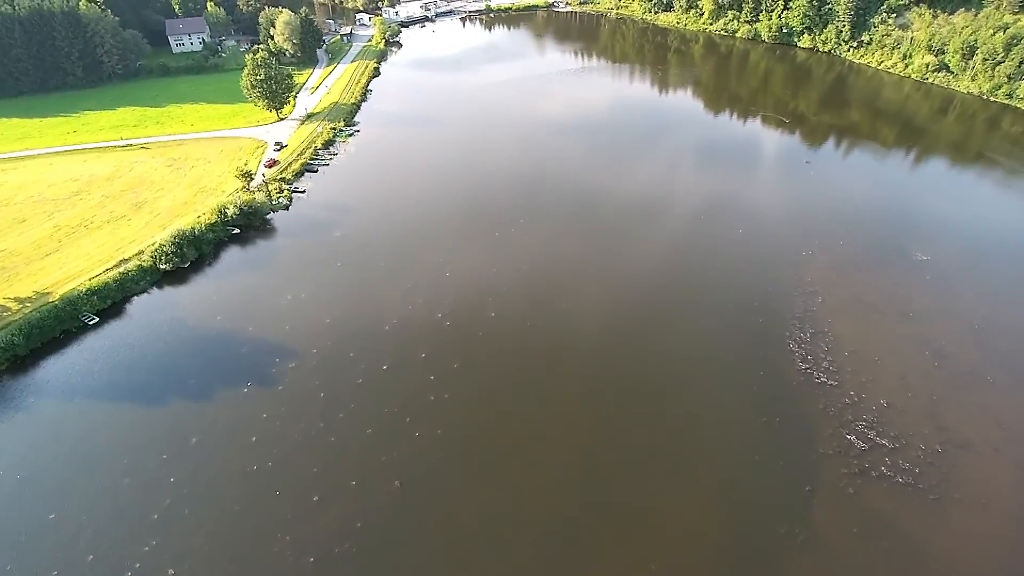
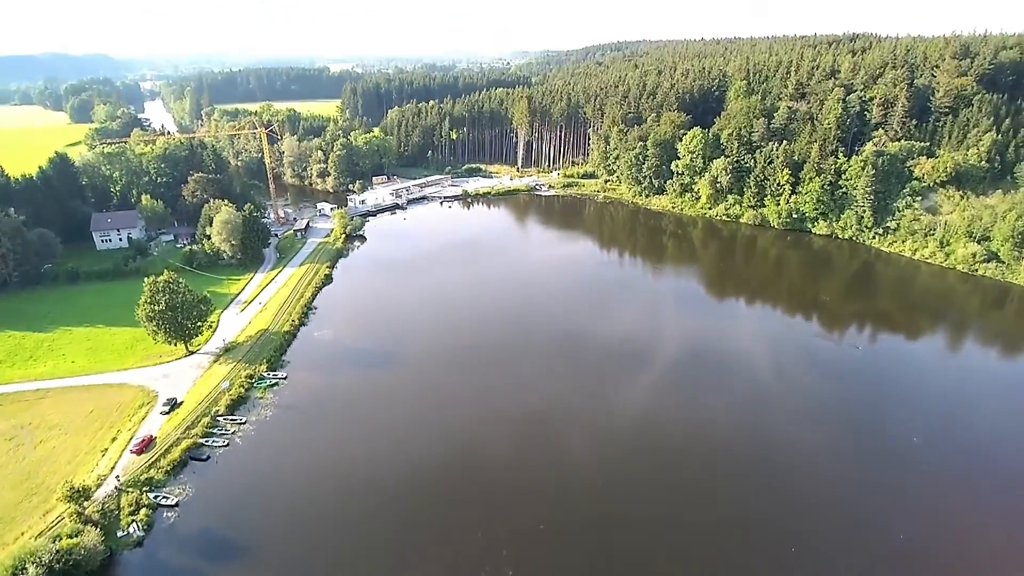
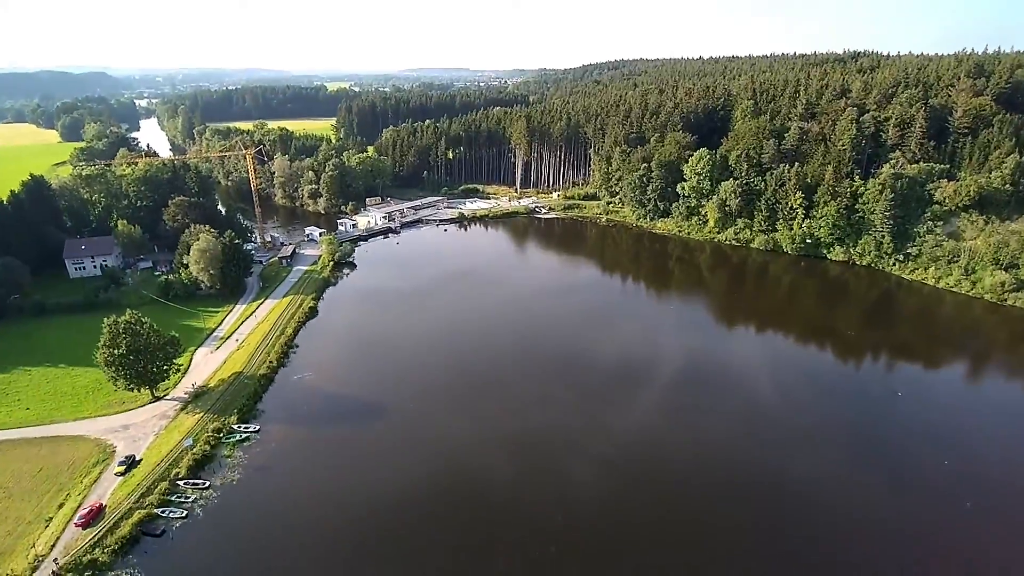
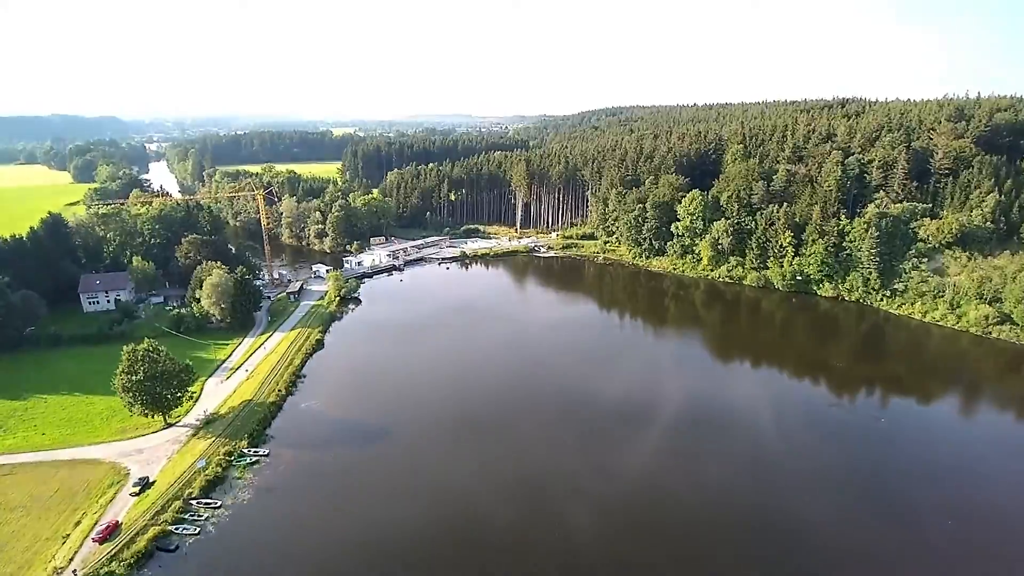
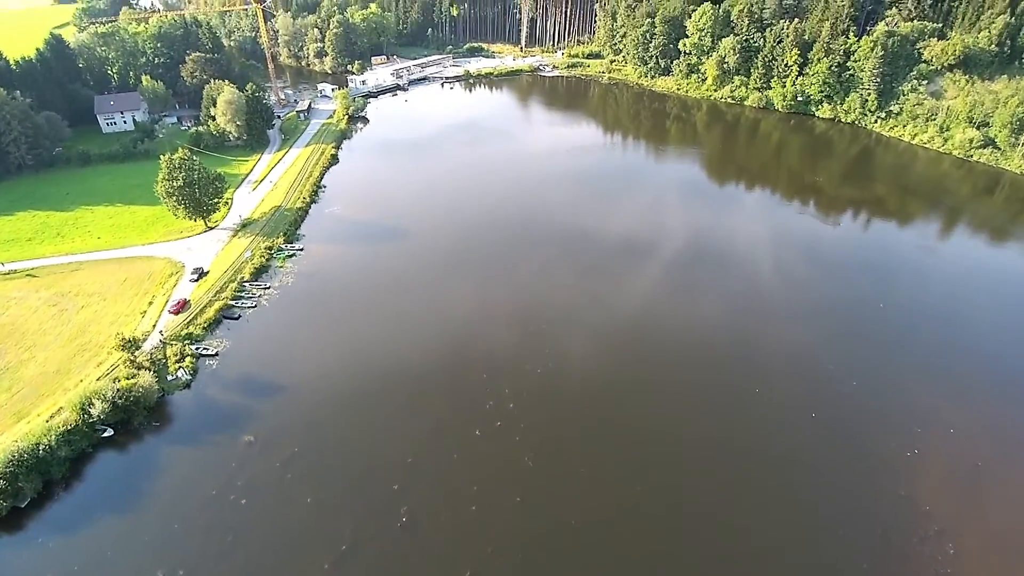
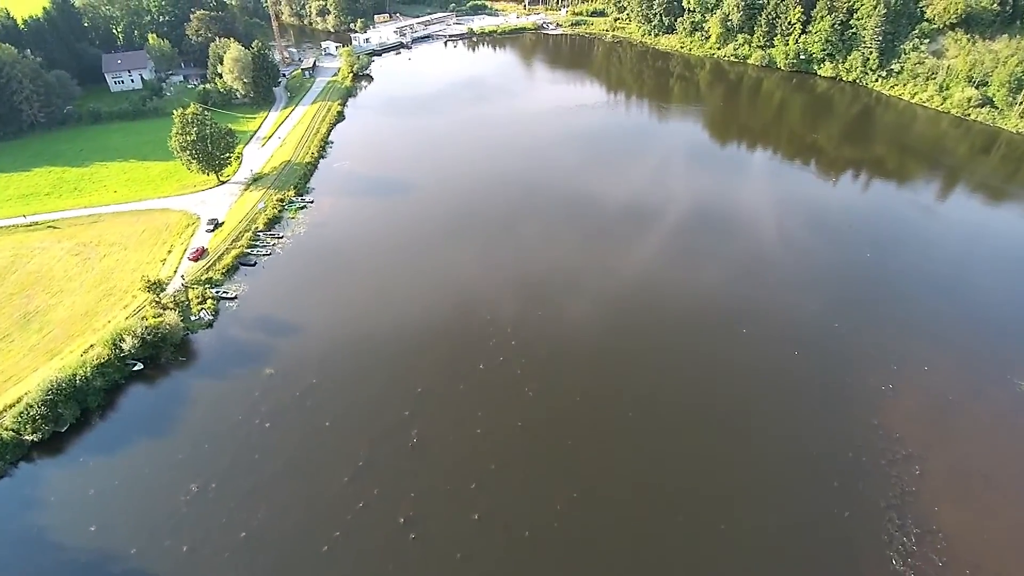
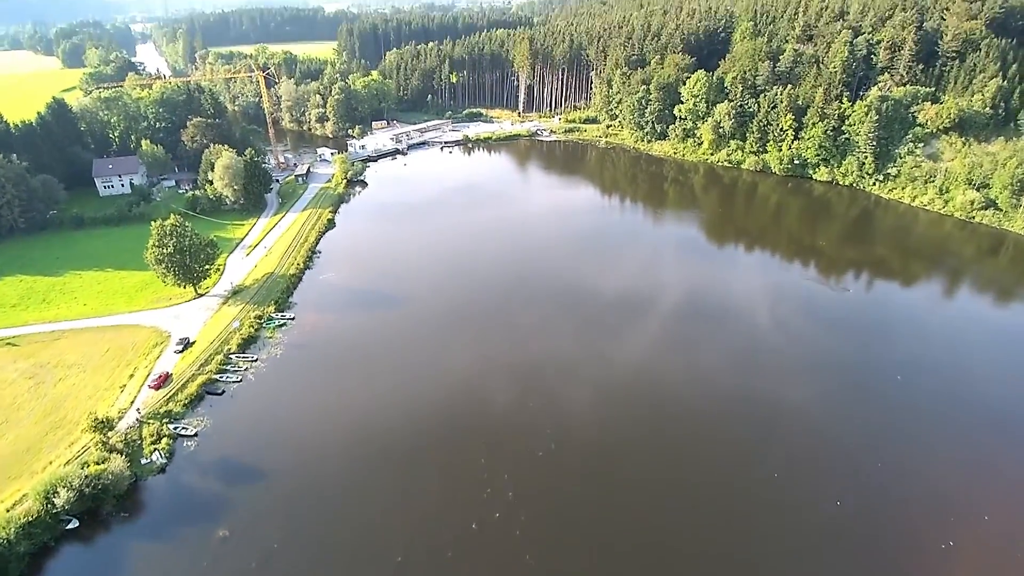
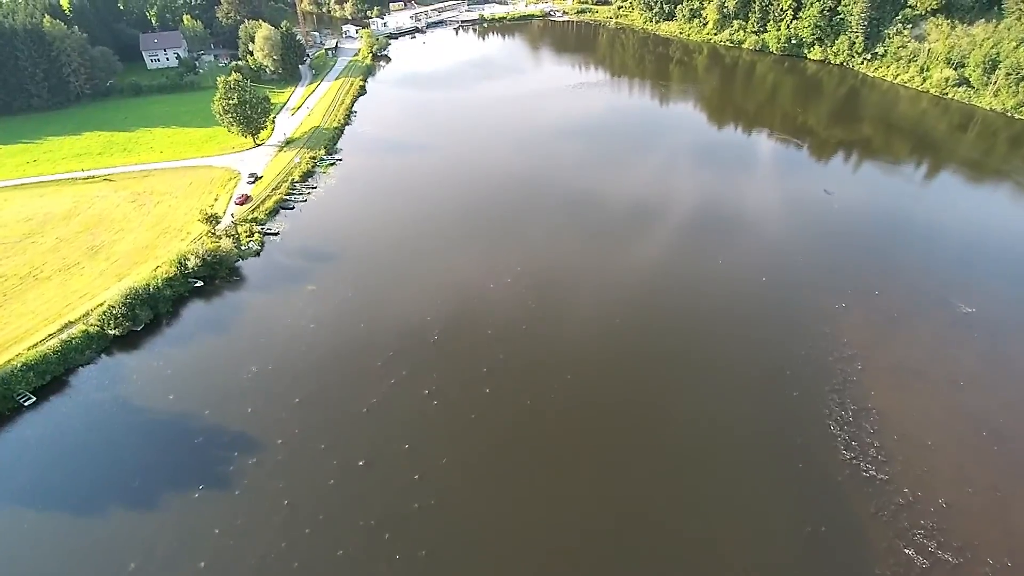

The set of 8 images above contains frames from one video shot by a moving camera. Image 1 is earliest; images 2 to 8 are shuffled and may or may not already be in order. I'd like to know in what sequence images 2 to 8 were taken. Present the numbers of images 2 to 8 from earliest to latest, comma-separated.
8, 6, 5, 7, 2, 4, 3
